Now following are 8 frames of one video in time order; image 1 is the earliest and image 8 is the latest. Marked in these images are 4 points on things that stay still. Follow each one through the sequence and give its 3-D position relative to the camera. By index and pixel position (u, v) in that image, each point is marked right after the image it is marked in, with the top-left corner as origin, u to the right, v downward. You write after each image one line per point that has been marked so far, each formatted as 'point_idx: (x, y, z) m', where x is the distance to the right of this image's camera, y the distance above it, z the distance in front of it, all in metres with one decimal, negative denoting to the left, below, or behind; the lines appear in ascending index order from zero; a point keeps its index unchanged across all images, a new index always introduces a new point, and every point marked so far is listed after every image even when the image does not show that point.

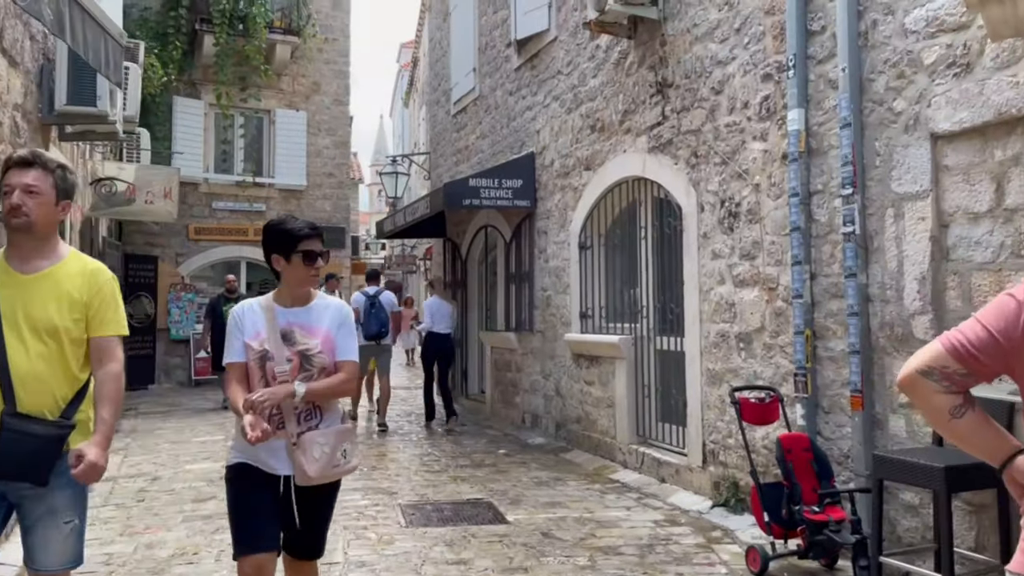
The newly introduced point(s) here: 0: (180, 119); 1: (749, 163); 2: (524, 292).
0: (-5.0, +2.6, +12.3) m
1: (+1.4, +0.7, +4.7) m
2: (+0.1, 0.0, +8.0) m
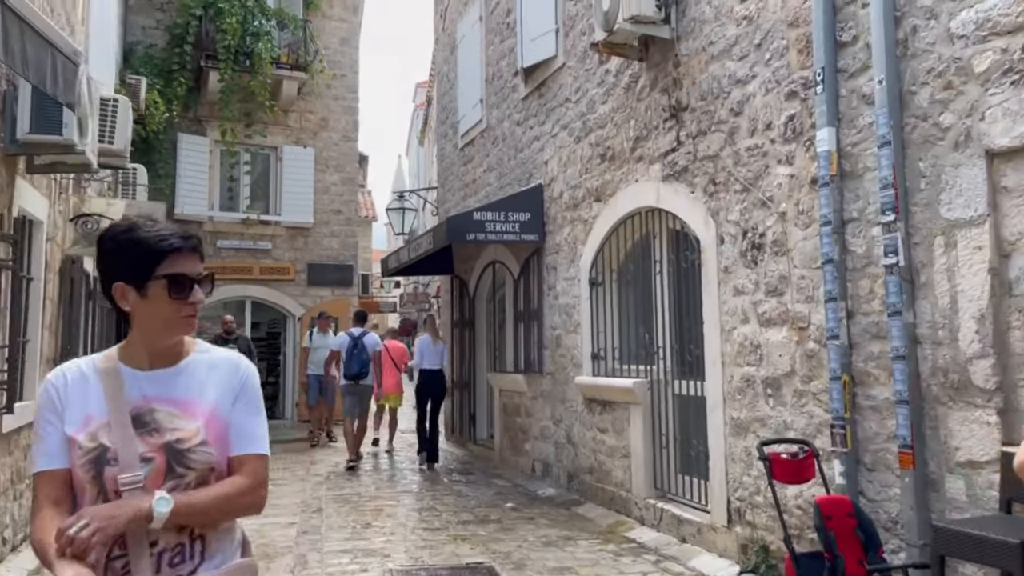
0: (-4.9, +2.0, +12.1) m
1: (+1.4, +0.5, +4.3) m
2: (+0.2, -0.4, +7.6) m
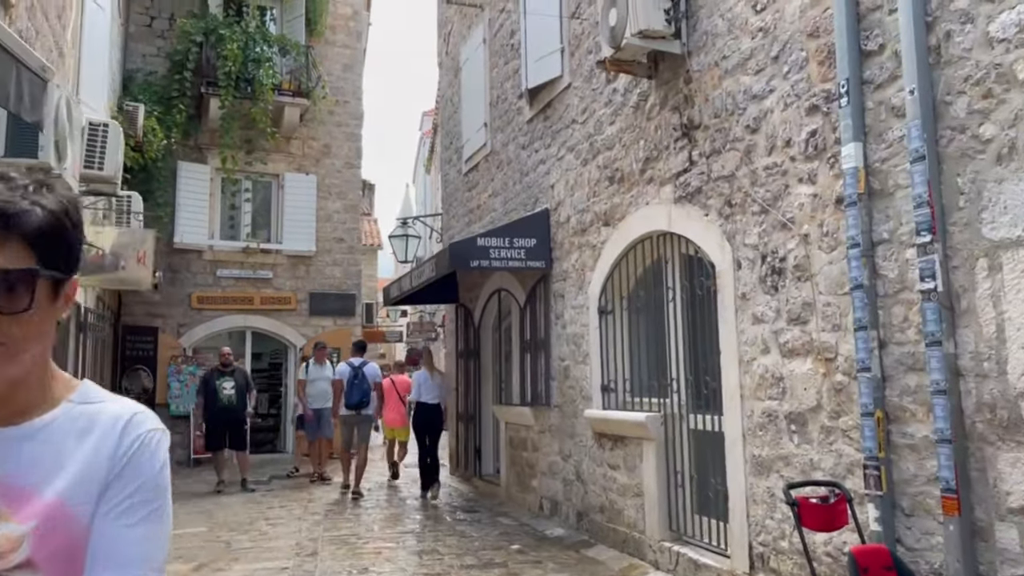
0: (-4.8, +1.5, +11.9) m
1: (+1.4, +0.4, +4.0) m
2: (+0.2, -0.7, +7.3) m
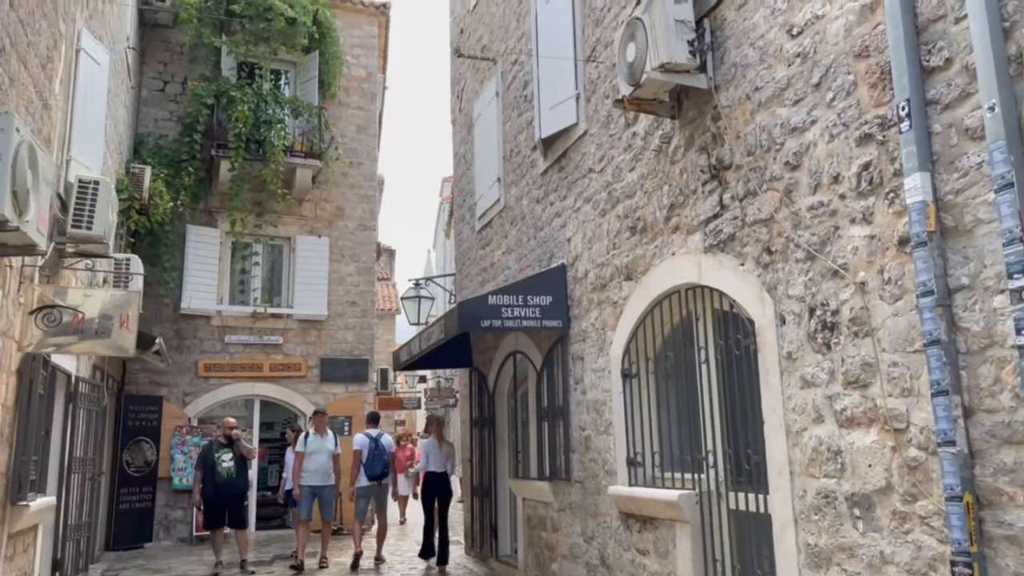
0: (-4.5, +0.6, +11.6) m
1: (+1.4, +0.1, +3.4) m
2: (+0.4, -1.2, +6.6) m
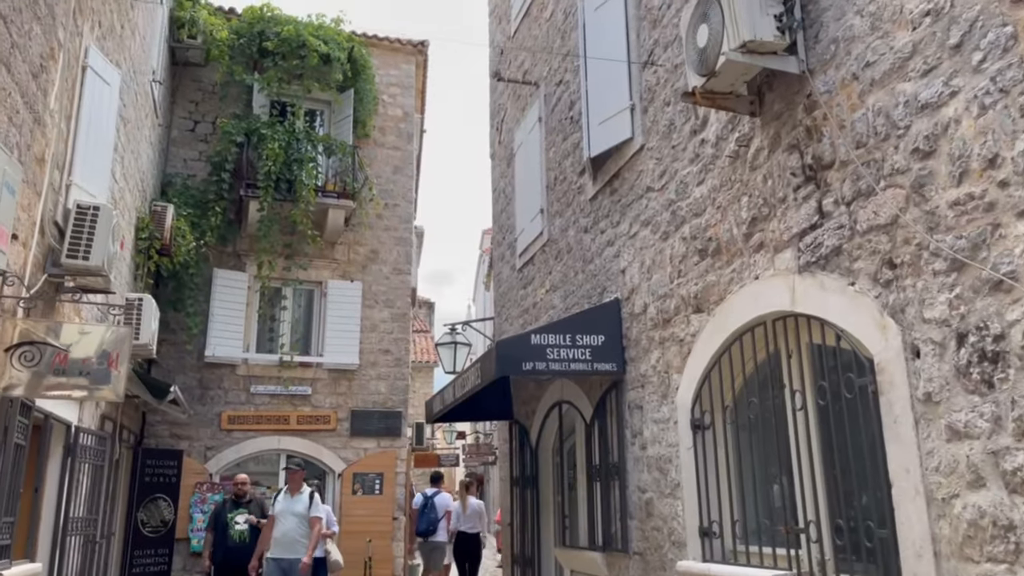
0: (-4.0, -0.1, +11.0) m
1: (+1.6, +0.1, +2.6) m
2: (+0.7, -1.4, +5.7) m
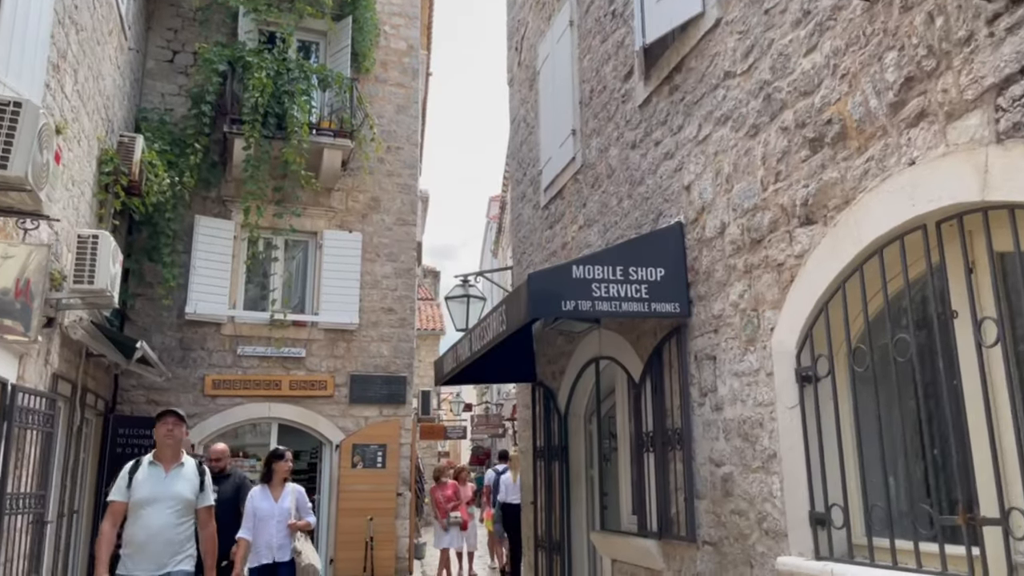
0: (-3.8, +0.5, +9.8) m
1: (+1.8, +0.4, +1.4) m
2: (+0.9, -1.0, +4.6) m
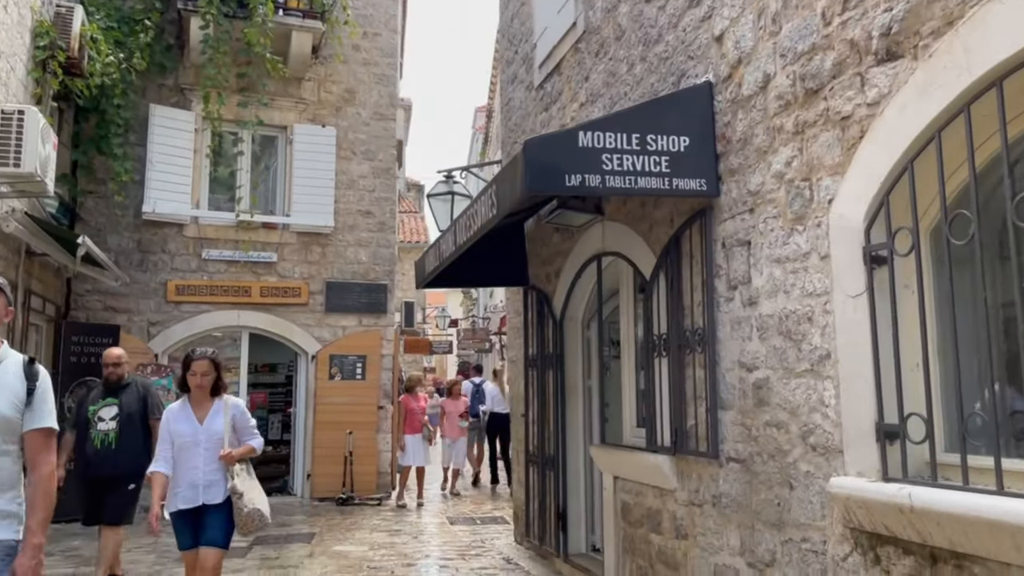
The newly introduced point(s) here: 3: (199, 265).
0: (-3.9, +1.7, +8.9) m
1: (+1.8, +0.7, +0.6) m
2: (+0.9, -0.4, +3.9) m
3: (-3.5, +0.3, +9.1) m
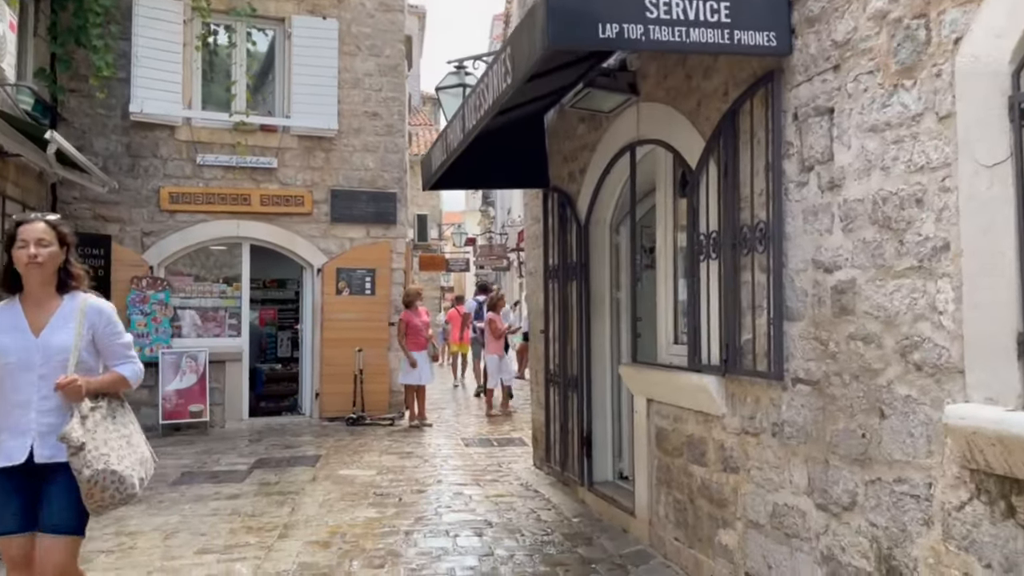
0: (-3.7, +2.6, +8.1) m
1: (+1.8, +0.8, -0.2) m
2: (+0.9, 0.0, +3.2) m
3: (-3.3, +1.2, +8.5) m
